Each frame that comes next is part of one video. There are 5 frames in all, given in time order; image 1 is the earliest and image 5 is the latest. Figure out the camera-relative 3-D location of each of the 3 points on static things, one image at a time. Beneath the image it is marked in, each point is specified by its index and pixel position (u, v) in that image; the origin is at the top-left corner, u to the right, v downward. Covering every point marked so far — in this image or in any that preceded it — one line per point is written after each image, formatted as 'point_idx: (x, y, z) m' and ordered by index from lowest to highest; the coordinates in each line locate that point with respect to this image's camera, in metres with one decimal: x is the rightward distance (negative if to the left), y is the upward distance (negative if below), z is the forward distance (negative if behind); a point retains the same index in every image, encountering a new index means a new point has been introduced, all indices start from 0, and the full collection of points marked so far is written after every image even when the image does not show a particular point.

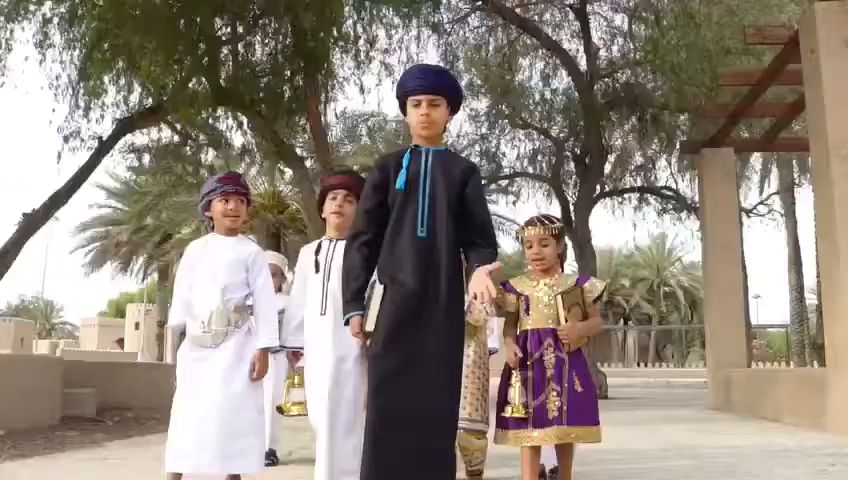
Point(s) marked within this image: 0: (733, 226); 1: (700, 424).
0: (+3.7, +0.2, +11.0) m
1: (+2.5, -1.6, +8.2) m
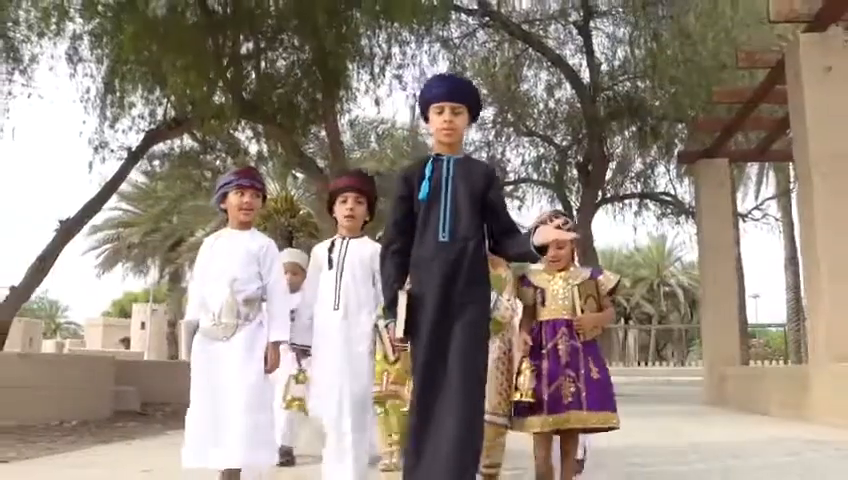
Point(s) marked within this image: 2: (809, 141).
0: (+3.8, +0.2, +11.6) m
1: (+2.6, -1.7, +8.8) m
2: (+3.2, +0.8, +7.7) m
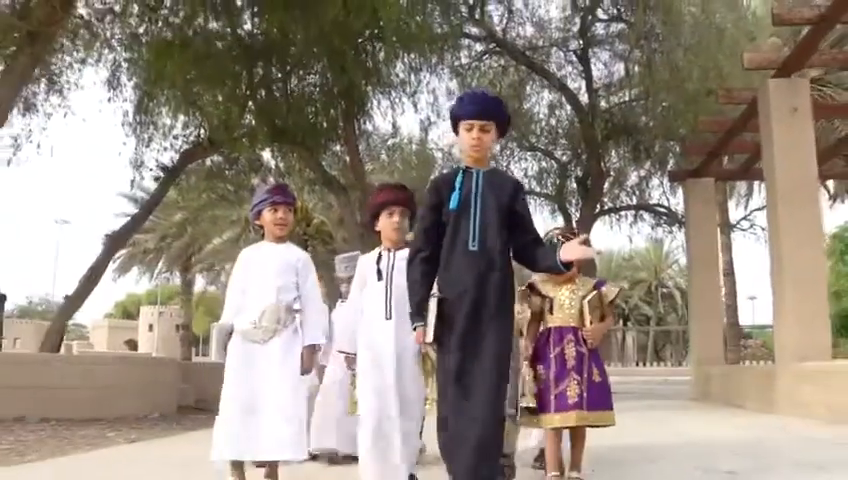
0: (+4.0, 0.0, +12.6) m
1: (+2.8, -1.9, +9.8) m
2: (+3.3, +0.6, +8.7) m
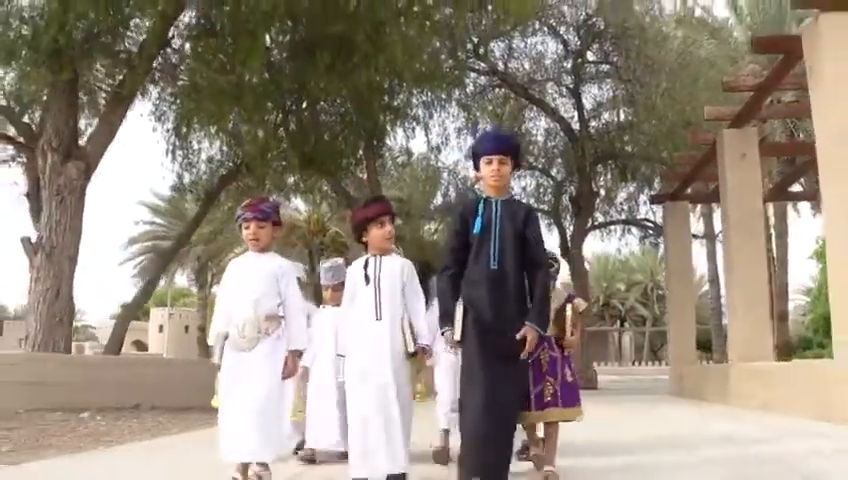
0: (+4.2, -0.2, +14.2) m
1: (+3.0, -2.1, +11.4) m
2: (+3.5, +0.4, +10.3) m
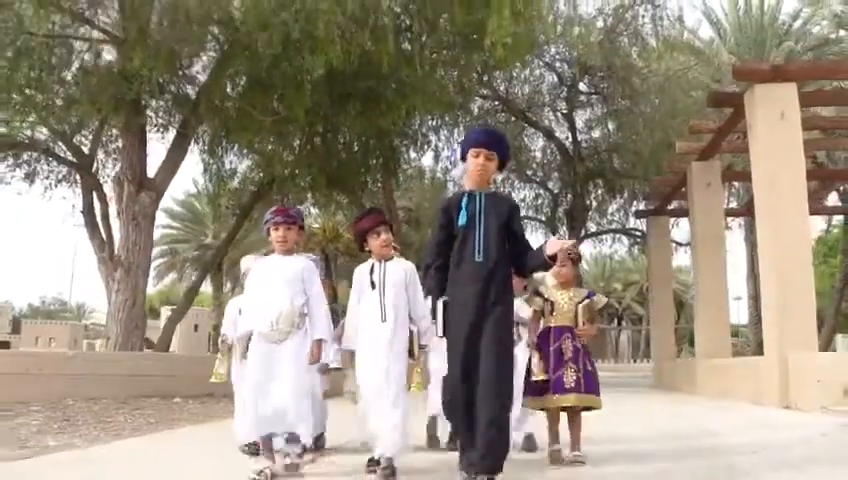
0: (+4.3, -0.3, +15.9) m
1: (+3.1, -2.2, +13.1) m
2: (+3.7, +0.2, +12.0) m
